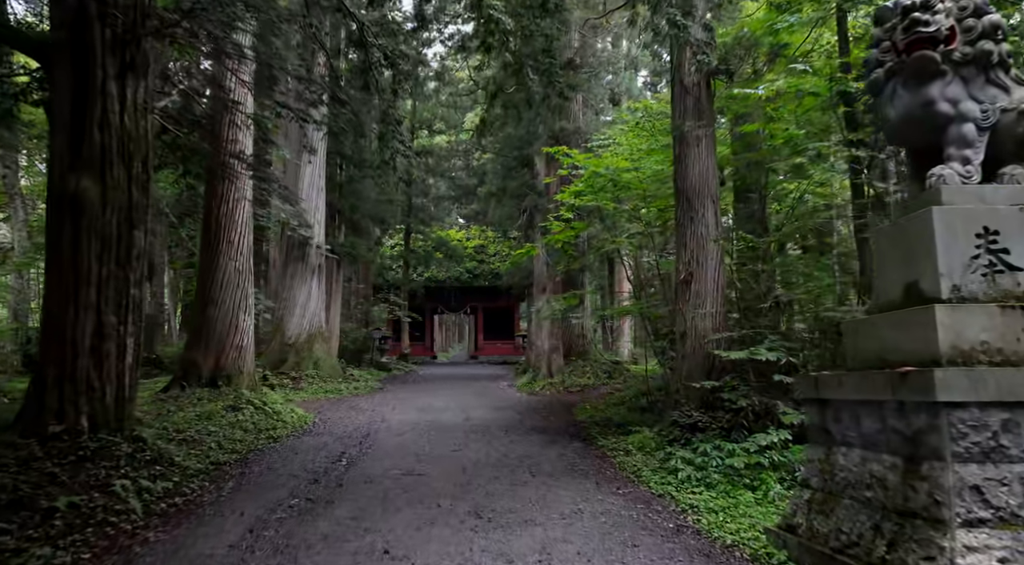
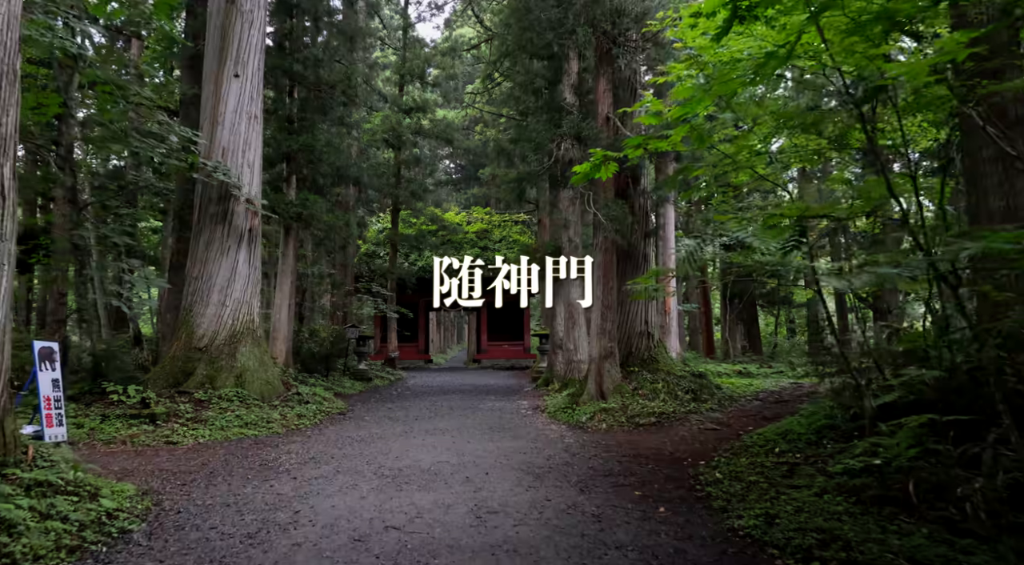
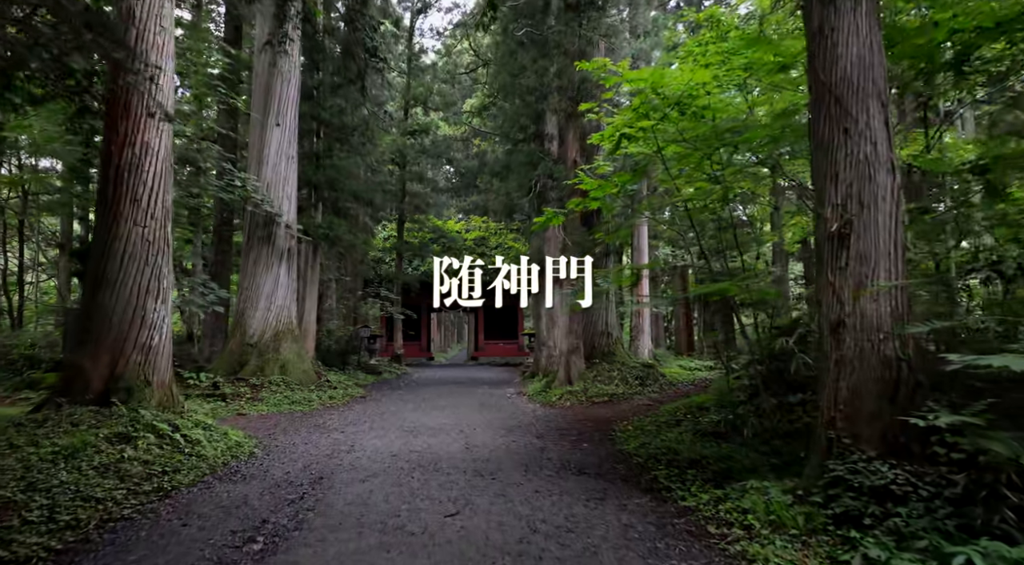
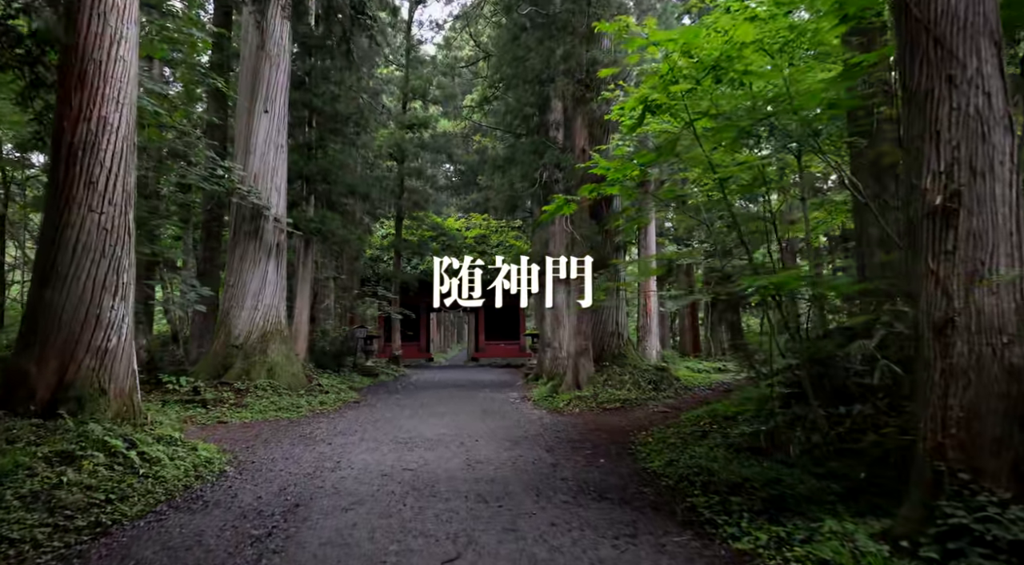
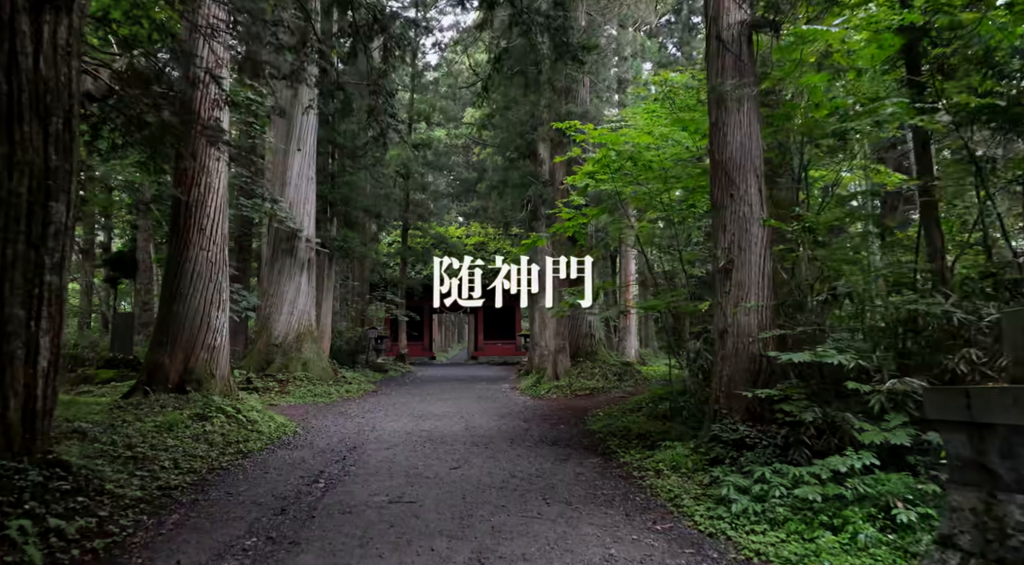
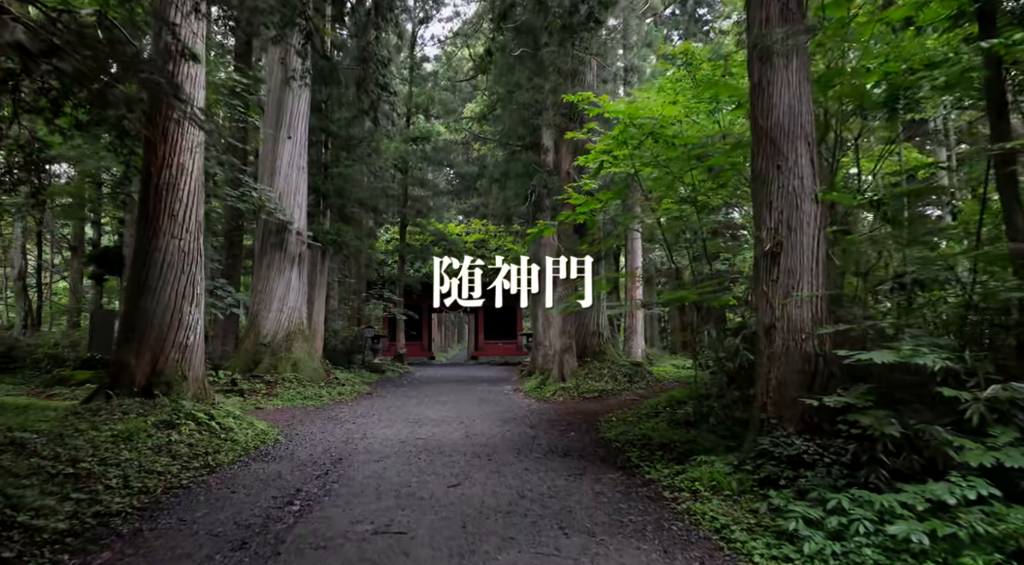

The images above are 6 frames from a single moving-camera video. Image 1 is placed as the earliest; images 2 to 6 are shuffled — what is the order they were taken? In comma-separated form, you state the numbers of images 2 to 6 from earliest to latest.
5, 6, 3, 4, 2
